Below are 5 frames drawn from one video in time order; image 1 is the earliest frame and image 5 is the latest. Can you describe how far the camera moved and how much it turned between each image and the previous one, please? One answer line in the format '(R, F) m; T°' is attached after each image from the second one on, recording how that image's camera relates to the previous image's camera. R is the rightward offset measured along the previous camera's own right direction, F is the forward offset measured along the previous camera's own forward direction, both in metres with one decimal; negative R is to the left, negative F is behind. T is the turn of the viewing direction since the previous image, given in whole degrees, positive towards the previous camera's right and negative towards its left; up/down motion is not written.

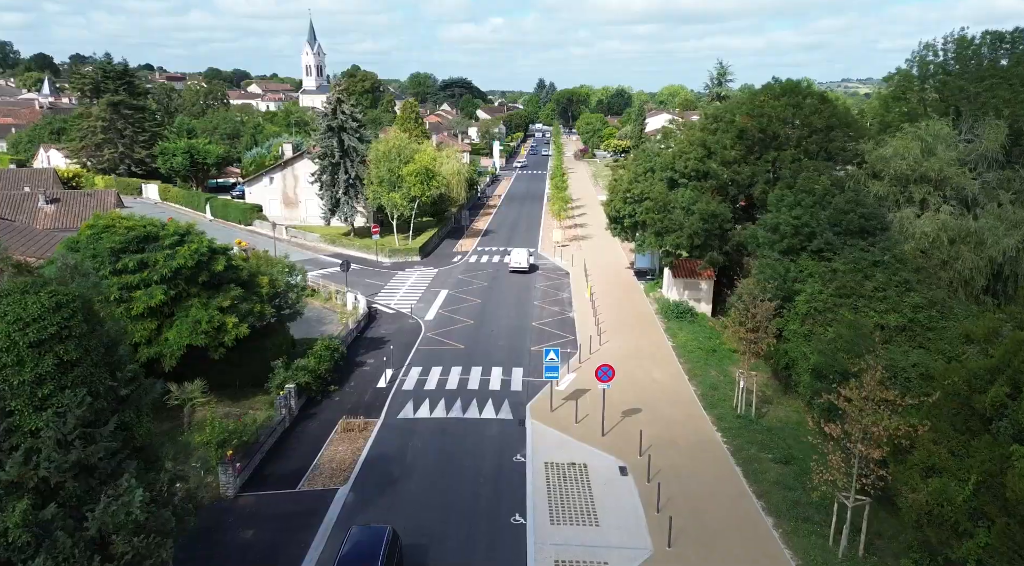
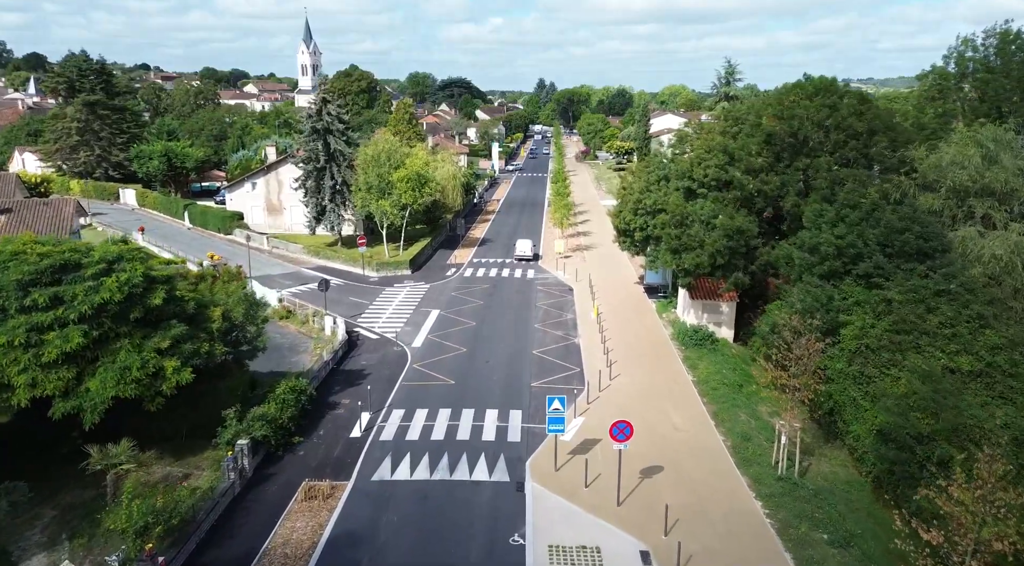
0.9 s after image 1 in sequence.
(+0.1, +4.0) m; 0°
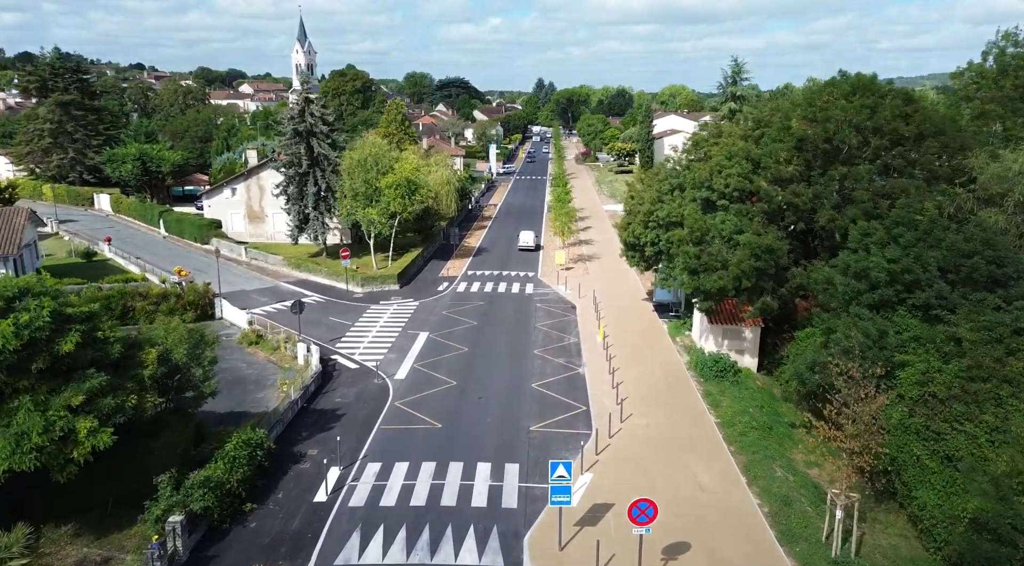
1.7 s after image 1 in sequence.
(+0.1, +3.7) m; 0°
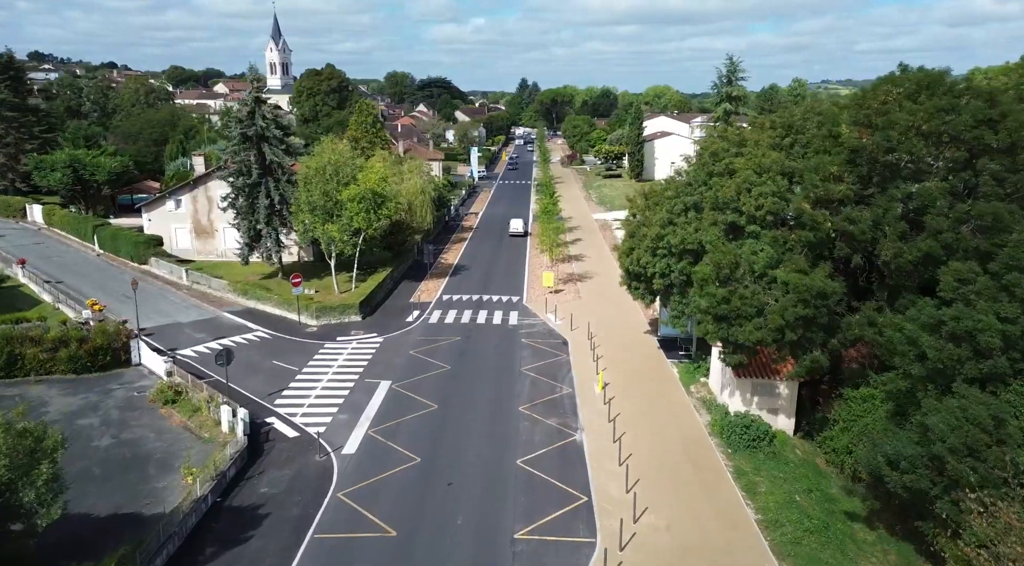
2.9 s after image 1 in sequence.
(+0.2, +5.8) m; +1°
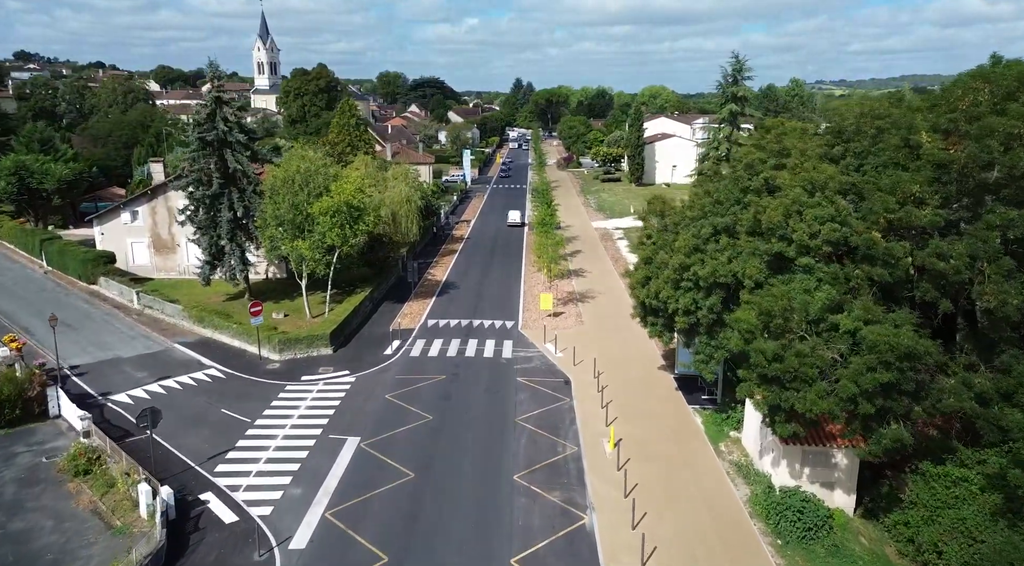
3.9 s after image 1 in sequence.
(+0.1, +4.6) m; 0°
